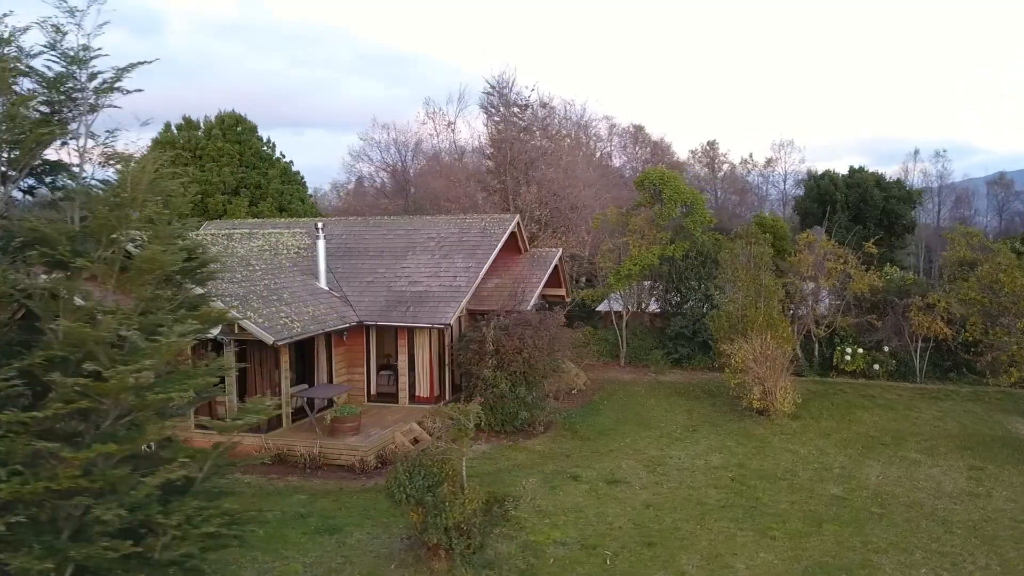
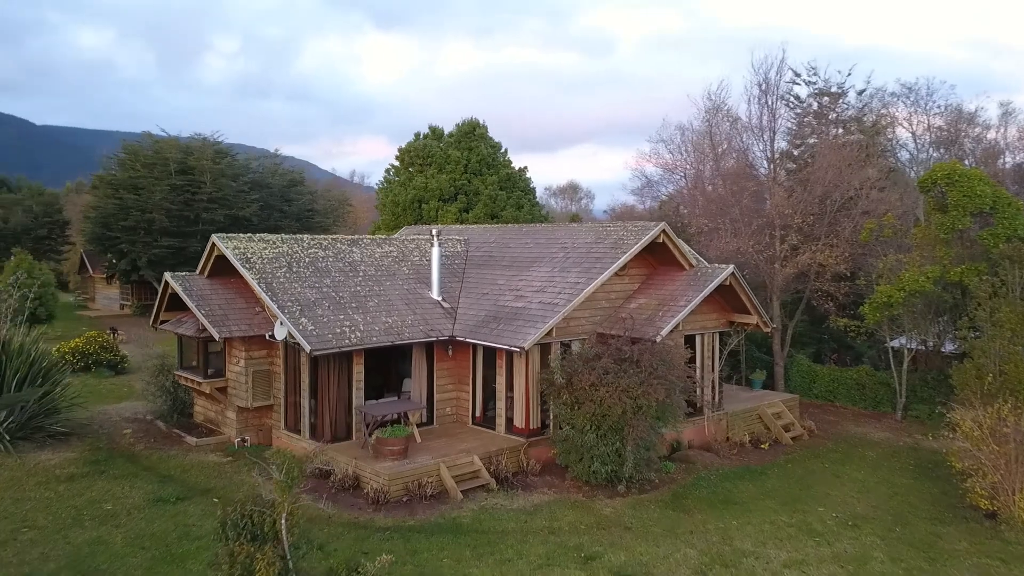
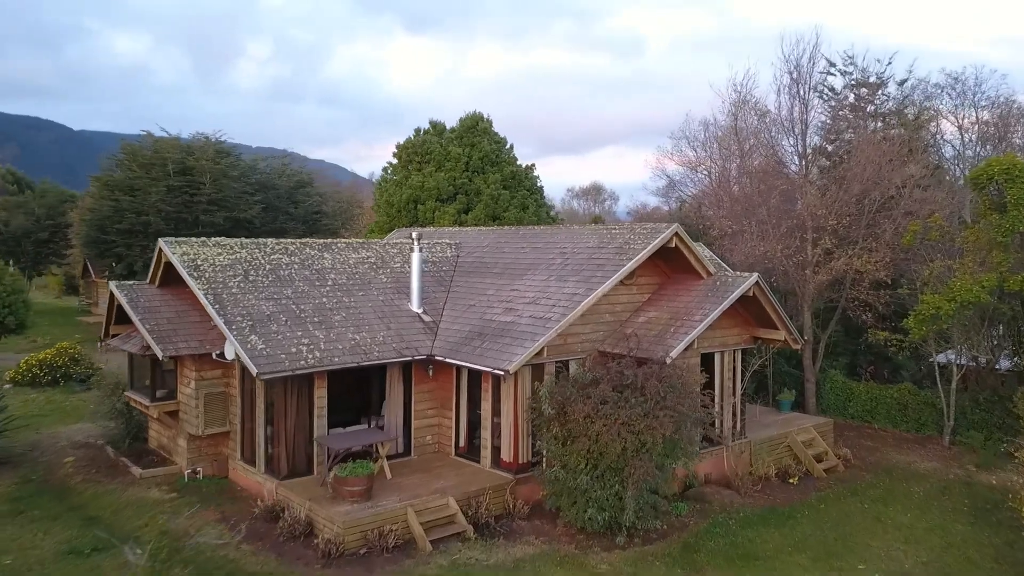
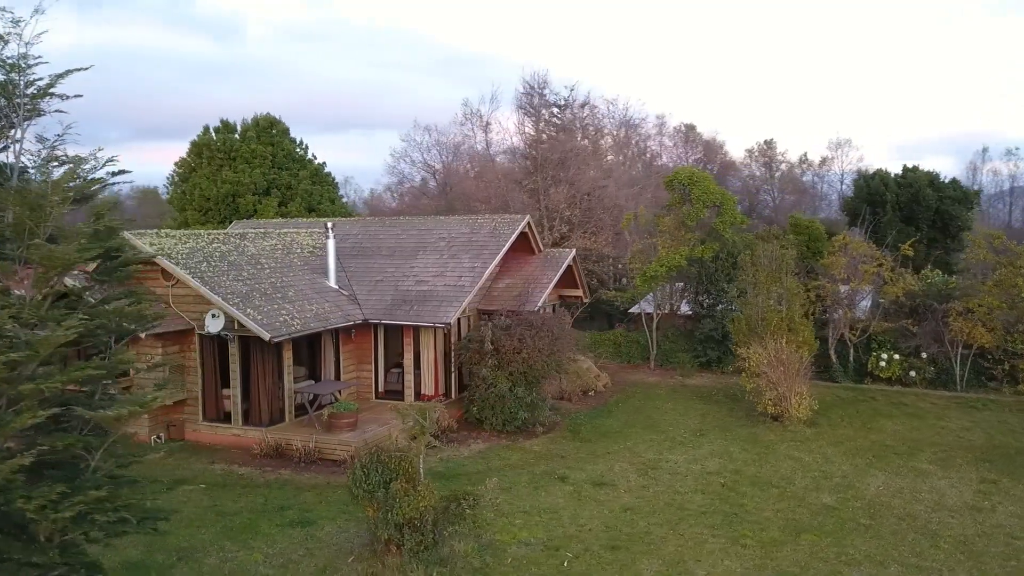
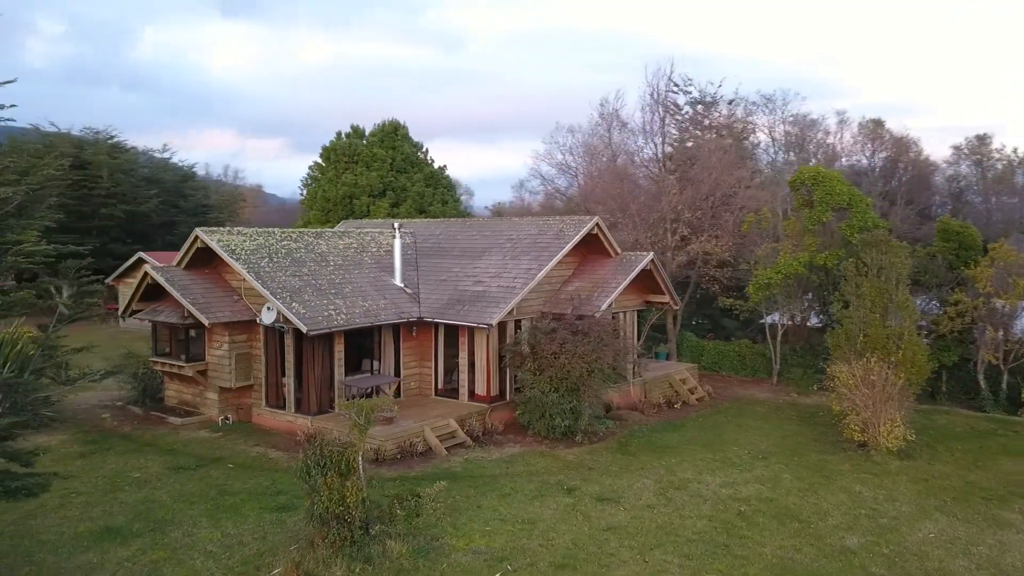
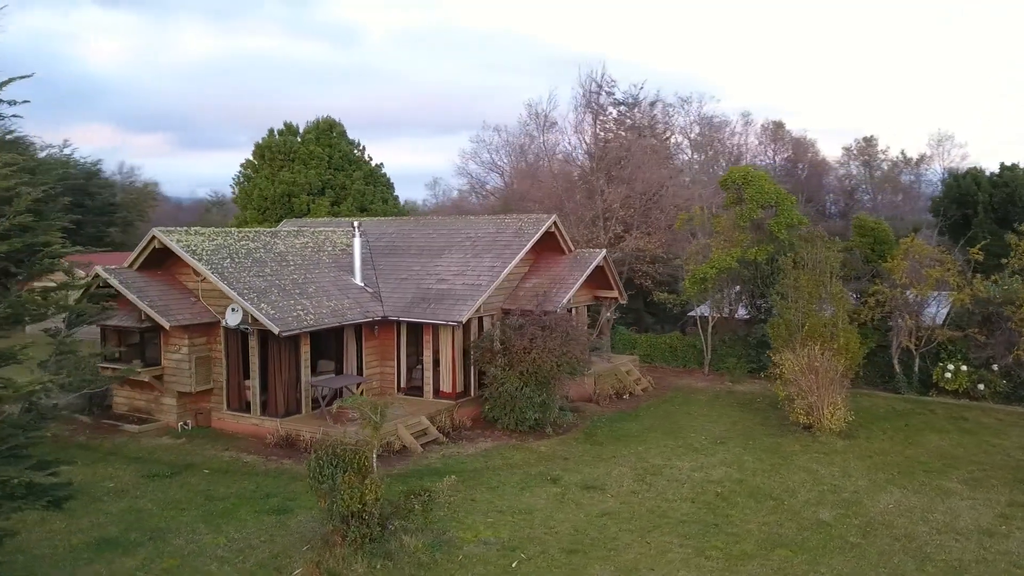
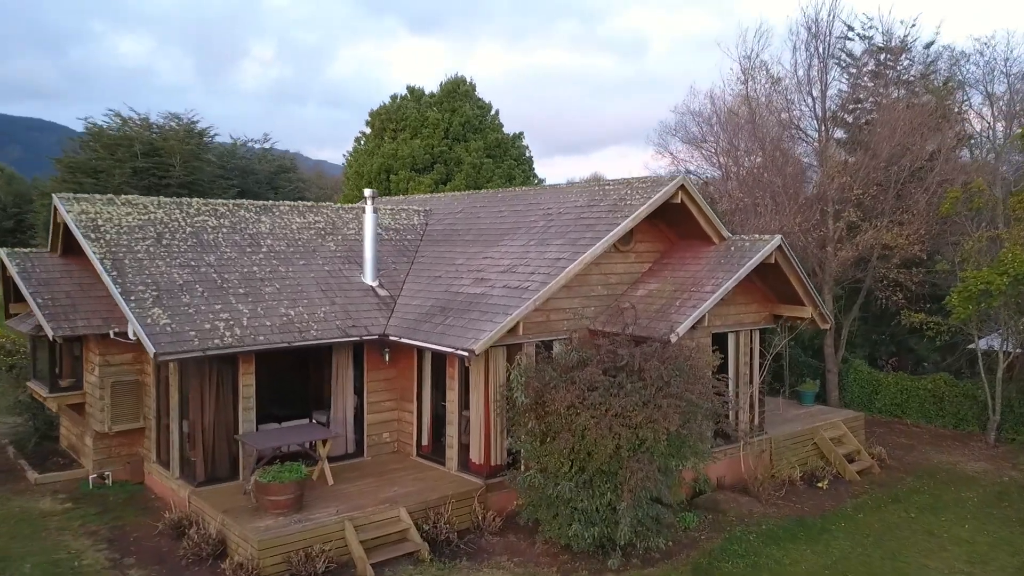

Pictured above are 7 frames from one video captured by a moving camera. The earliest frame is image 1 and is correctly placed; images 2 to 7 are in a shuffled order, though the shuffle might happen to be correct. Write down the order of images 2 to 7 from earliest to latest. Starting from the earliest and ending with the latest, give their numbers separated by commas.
4, 6, 5, 2, 3, 7
